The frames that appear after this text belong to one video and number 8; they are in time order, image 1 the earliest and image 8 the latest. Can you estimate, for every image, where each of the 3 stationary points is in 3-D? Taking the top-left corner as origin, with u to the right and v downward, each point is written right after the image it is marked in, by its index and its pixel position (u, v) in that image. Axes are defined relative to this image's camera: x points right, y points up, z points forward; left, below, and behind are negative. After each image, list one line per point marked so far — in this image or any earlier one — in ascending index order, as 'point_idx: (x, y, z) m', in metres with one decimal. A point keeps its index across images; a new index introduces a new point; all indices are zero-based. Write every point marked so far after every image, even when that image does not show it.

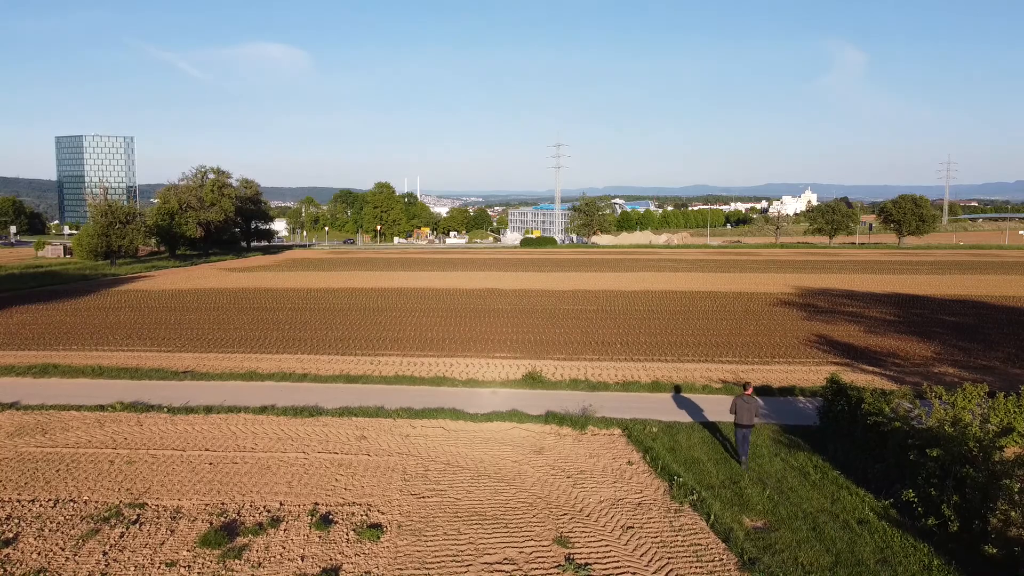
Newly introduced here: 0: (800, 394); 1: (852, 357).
0: (+5.0, -1.8, +13.5) m
1: (+8.4, -1.7, +19.2) m
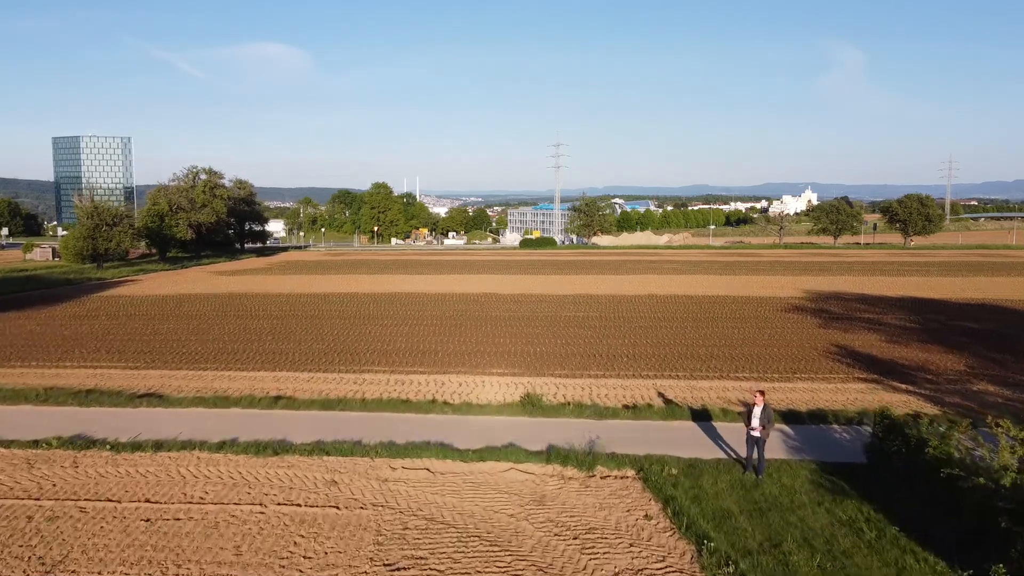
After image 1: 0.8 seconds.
0: (+5.0, -2.1, +11.9) m
1: (+8.4, -1.9, +17.6) m
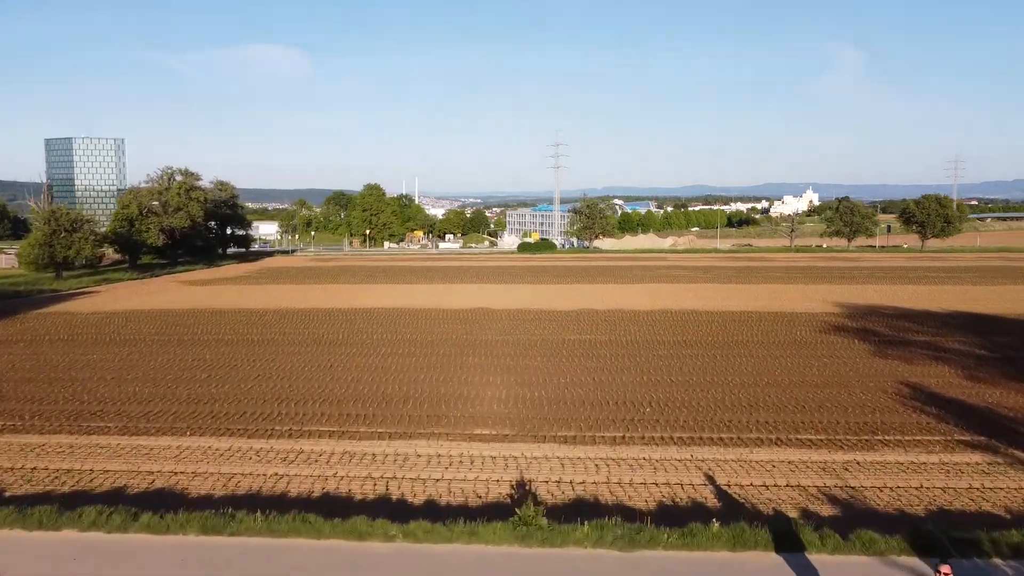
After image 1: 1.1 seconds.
0: (+4.8, -2.6, +7.7) m
1: (+8.2, -2.5, +13.4) m
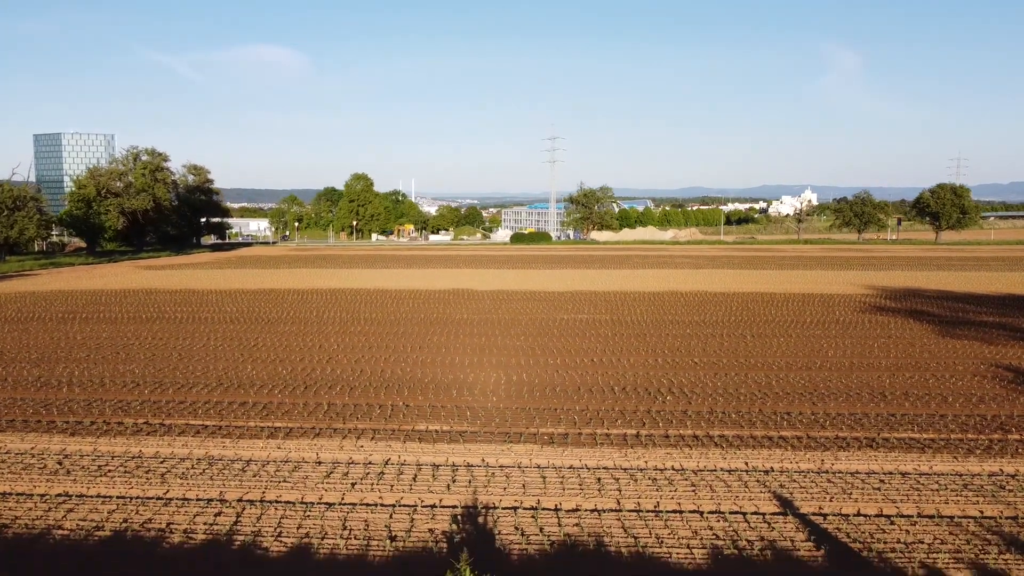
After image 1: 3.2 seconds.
0: (+4.3, -1.8, +3.4) m
1: (+7.7, -1.7, +9.1) m
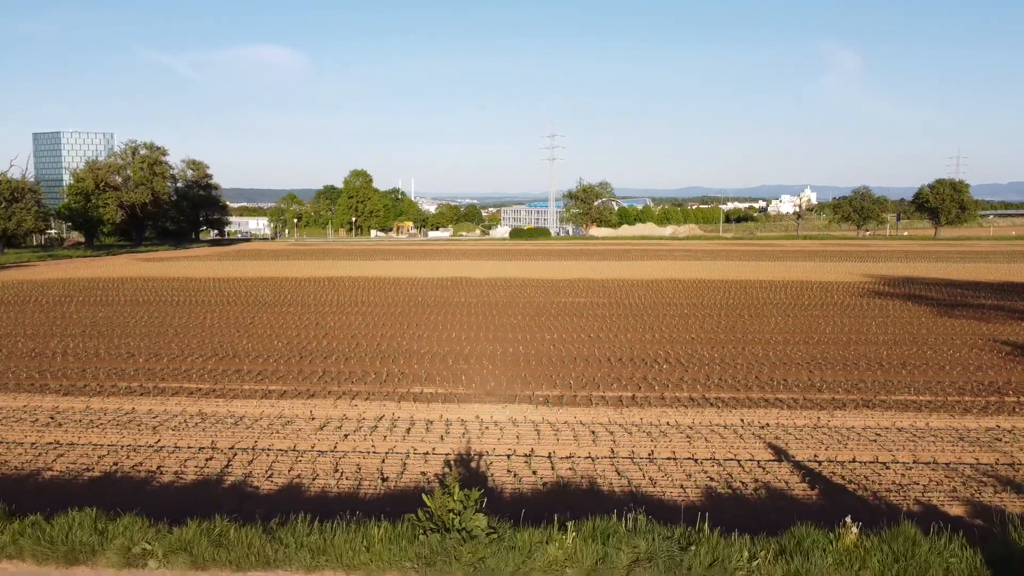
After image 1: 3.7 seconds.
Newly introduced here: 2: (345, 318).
0: (+4.3, -1.3, +3.3) m
1: (+7.7, -1.2, +9.1) m
2: (-3.5, -0.6, +16.5) m
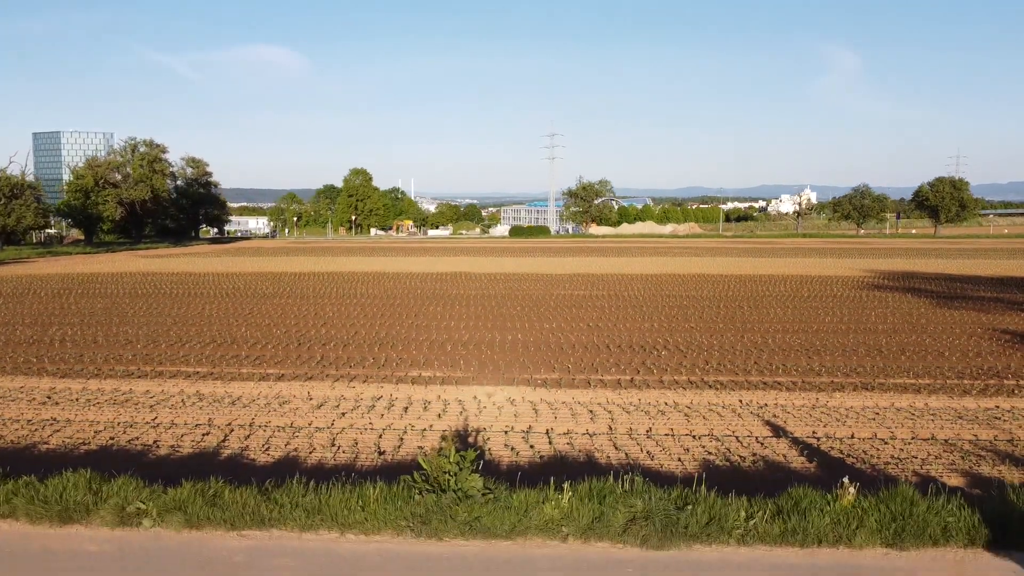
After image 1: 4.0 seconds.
0: (+4.3, -1.1, +3.3) m
1: (+7.7, -1.0, +9.1) m
2: (-3.6, -0.4, +16.4) m
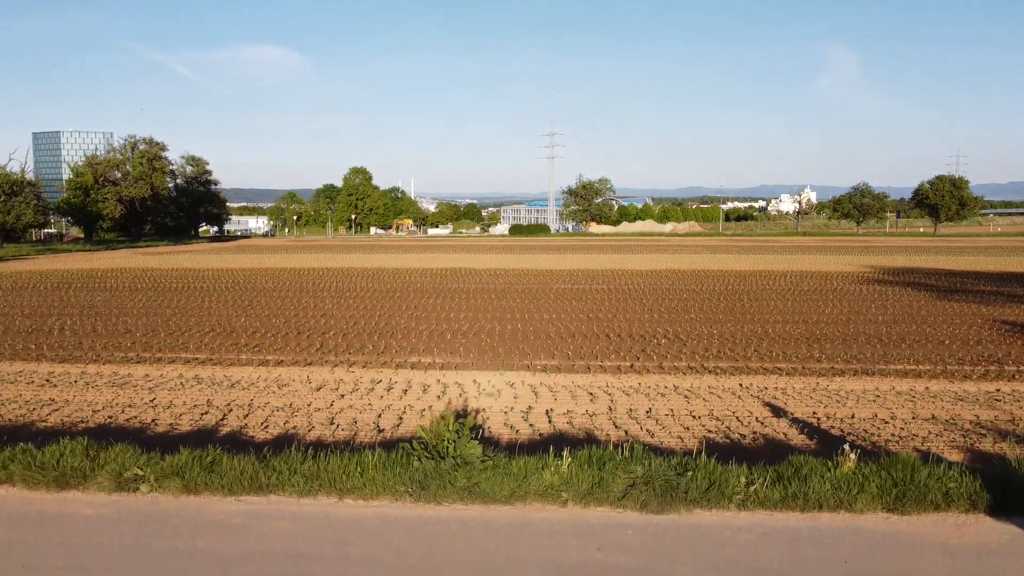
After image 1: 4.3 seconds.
0: (+4.3, -1.0, +3.3) m
1: (+7.7, -0.9, +9.0) m
2: (-3.6, -0.3, +16.4) m
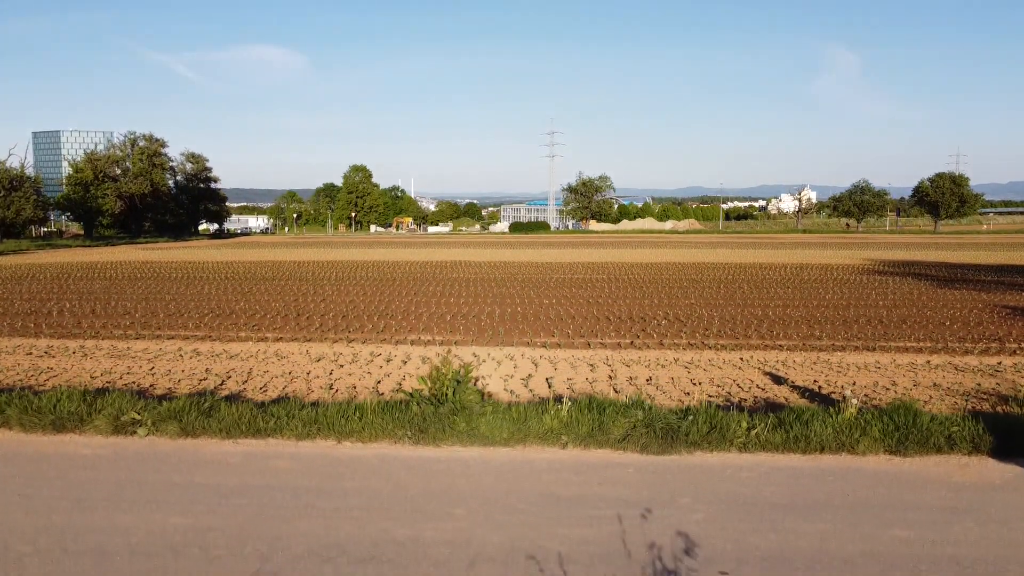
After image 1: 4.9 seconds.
0: (+4.3, -0.7, +3.3) m
1: (+7.7, -0.6, +9.0) m
2: (-3.6, 0.0, +16.4) m
